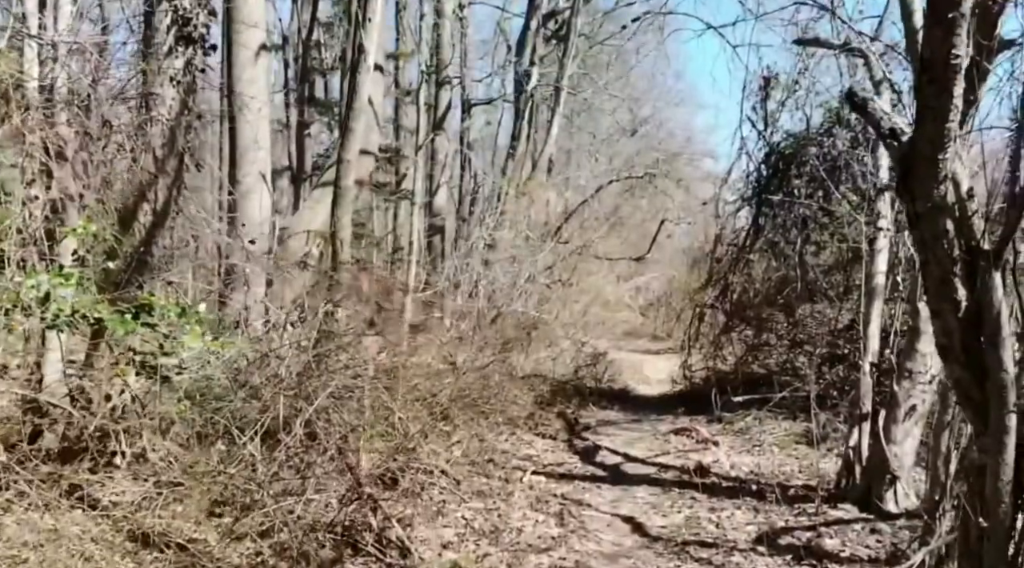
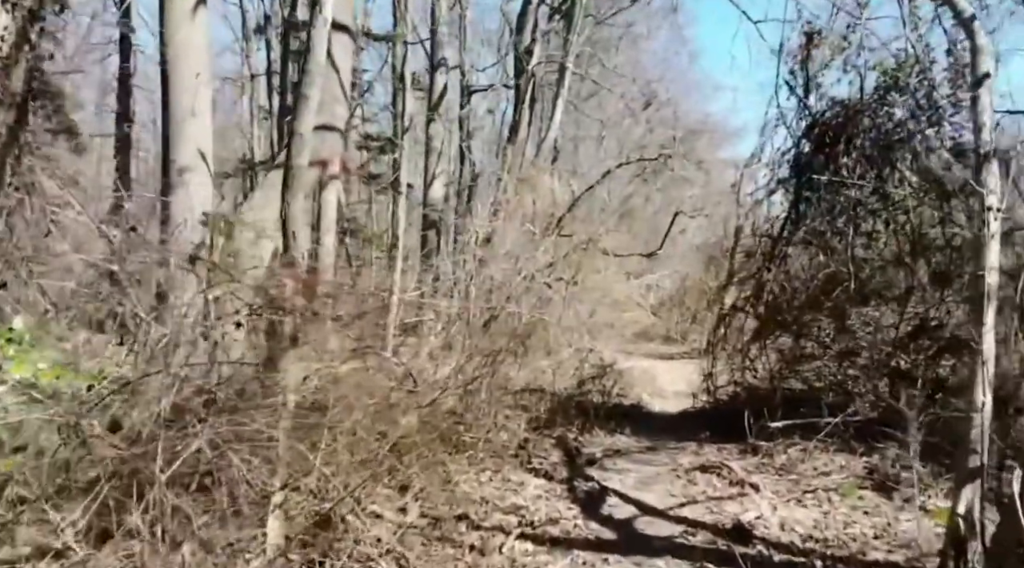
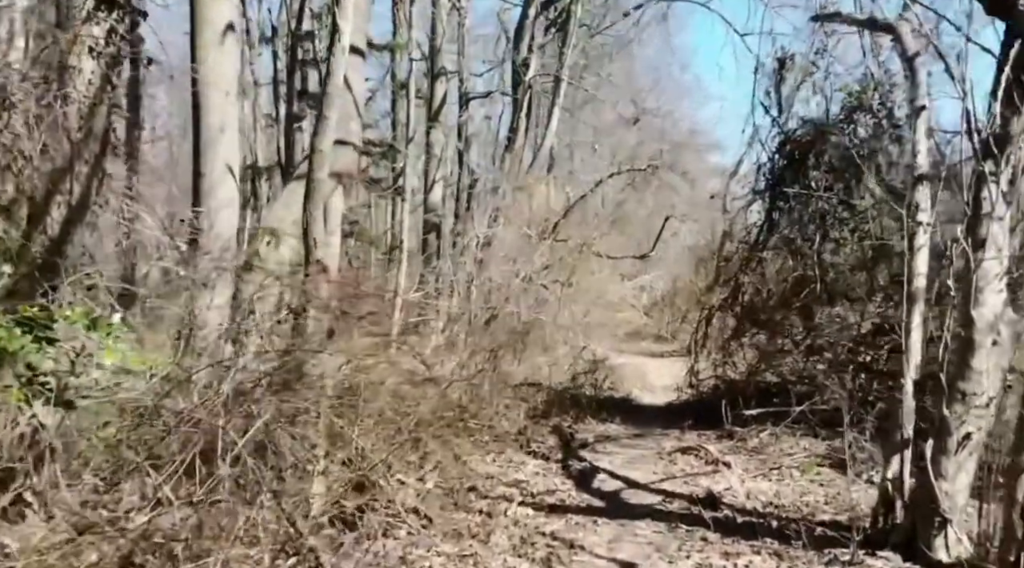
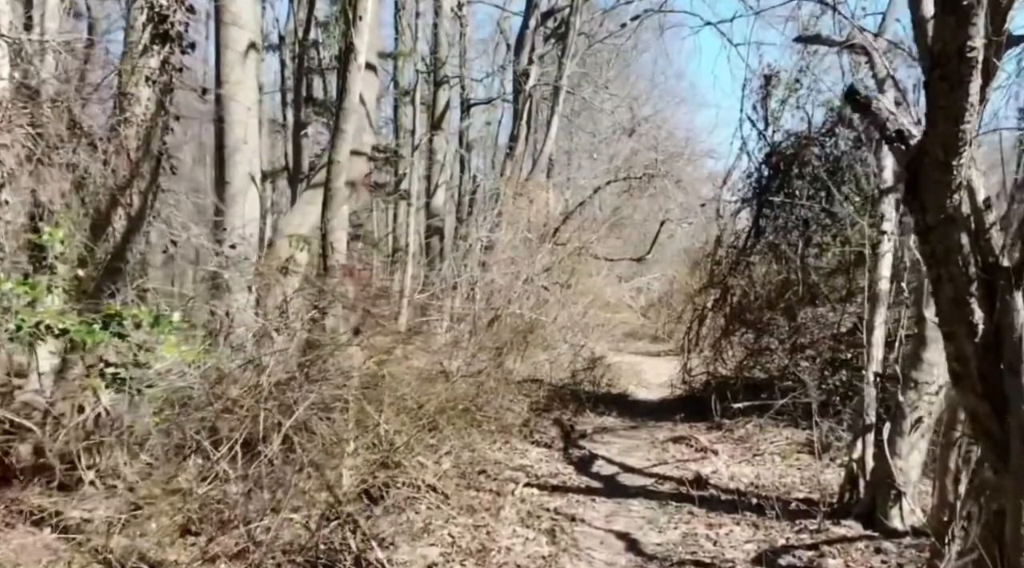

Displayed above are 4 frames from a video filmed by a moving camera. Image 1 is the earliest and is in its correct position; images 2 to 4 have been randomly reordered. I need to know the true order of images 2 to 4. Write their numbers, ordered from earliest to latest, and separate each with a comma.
4, 3, 2
